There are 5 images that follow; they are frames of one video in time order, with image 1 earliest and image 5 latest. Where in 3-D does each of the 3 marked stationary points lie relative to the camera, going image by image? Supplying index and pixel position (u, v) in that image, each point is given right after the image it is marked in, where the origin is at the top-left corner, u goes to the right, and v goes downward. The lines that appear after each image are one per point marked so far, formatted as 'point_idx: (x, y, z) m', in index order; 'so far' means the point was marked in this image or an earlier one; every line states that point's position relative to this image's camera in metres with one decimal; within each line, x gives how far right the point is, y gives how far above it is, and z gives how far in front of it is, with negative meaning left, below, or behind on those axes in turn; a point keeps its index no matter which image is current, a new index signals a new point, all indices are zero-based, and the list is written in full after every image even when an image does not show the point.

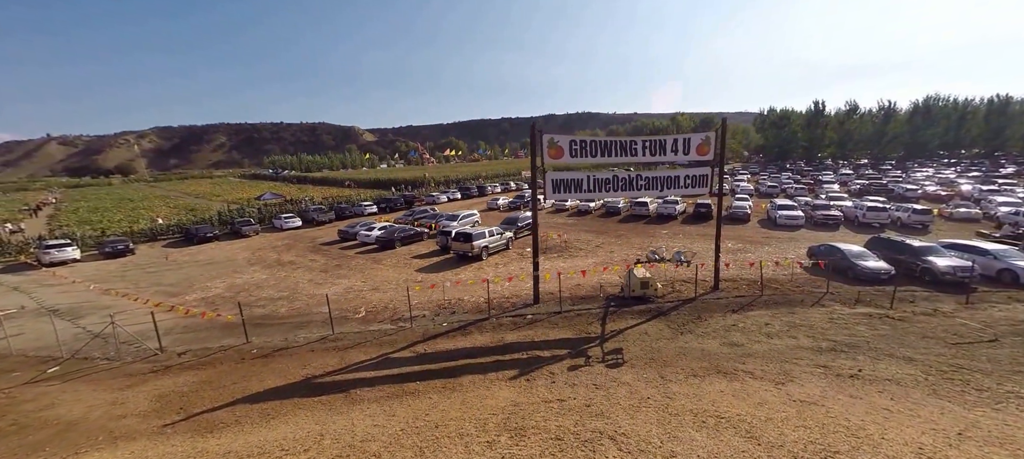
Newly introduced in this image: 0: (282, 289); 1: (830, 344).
0: (-10.3, -2.7, +17.3) m
1: (+7.8, -2.8, +9.5) m
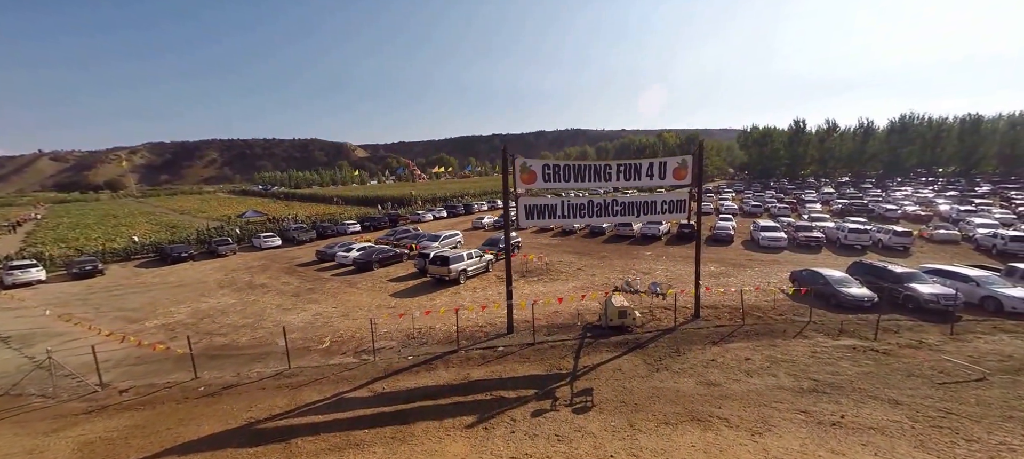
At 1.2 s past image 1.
0: (-11.4, -3.7, +16.4) m
1: (+7.0, -3.6, +9.0) m
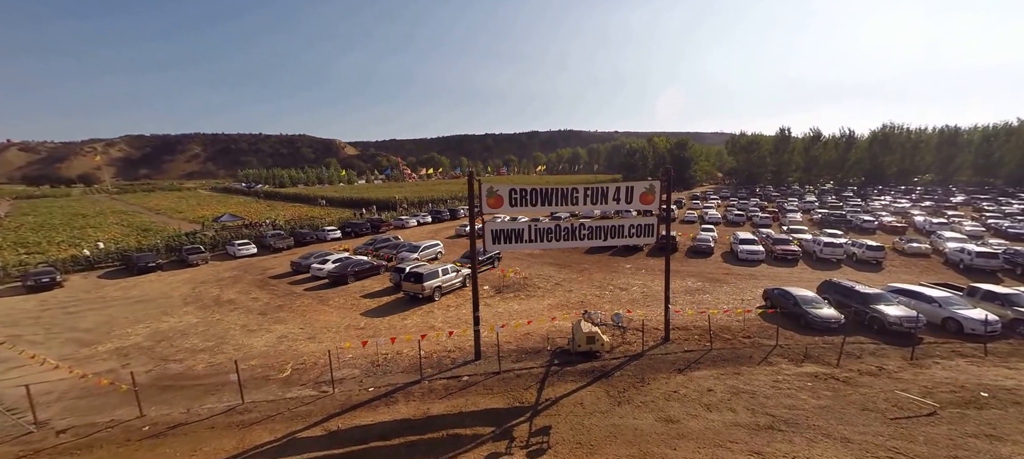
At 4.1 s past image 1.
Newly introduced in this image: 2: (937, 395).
0: (-12.5, -4.5, +16.0) m
1: (+6.0, -4.4, +9.0) m
2: (+11.0, -4.3, +9.9) m
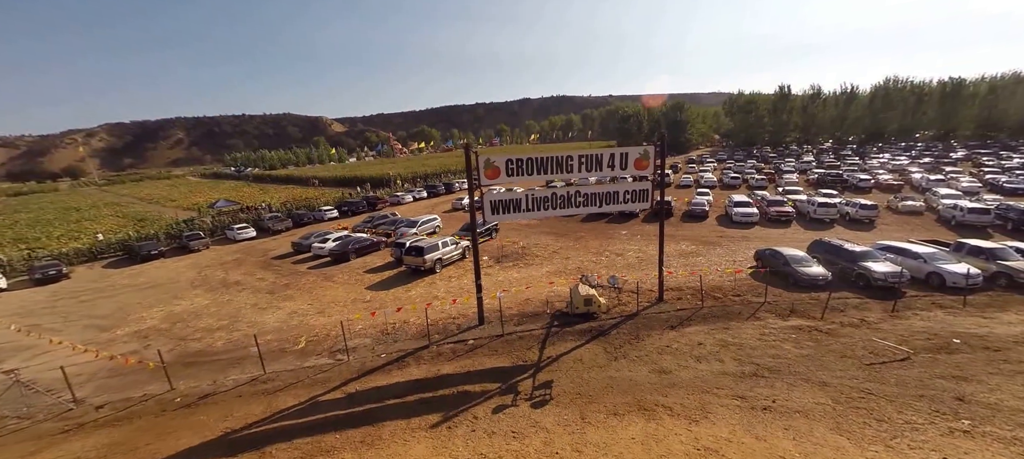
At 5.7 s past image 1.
0: (-12.4, -3.6, +16.6) m
1: (+6.1, -3.5, +9.7) m
2: (+11.1, -3.1, +10.7) m
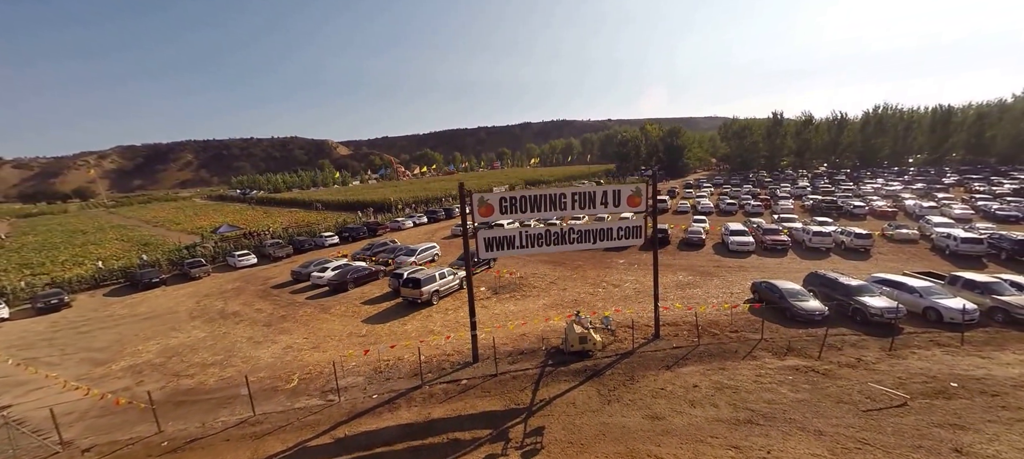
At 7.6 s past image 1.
0: (-12.6, -5.1, +16.6) m
1: (+5.9, -4.6, +9.6) m
2: (+10.8, -4.2, +10.5) m
